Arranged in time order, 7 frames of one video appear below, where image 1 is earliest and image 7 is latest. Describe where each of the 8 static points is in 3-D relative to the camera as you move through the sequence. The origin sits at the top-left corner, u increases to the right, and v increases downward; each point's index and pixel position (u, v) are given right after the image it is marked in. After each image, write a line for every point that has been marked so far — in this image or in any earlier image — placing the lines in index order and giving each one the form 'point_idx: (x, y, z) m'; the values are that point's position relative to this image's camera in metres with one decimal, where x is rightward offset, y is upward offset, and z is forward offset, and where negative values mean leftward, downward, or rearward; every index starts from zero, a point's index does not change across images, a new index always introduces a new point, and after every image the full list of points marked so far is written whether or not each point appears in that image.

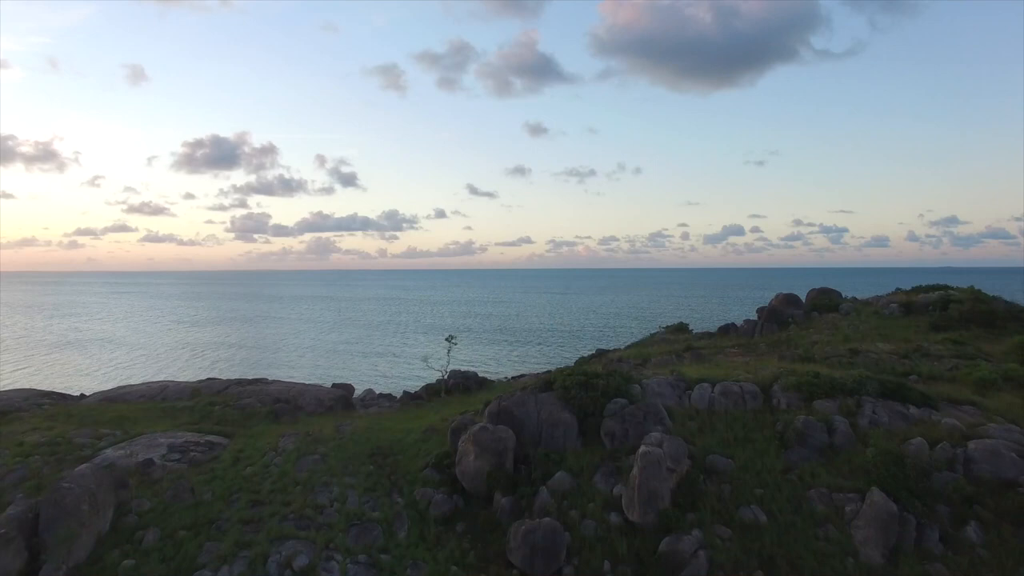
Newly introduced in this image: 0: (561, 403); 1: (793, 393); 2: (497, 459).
0: (+1.5, -3.4, +19.8) m
1: (+8.3, -3.1, +19.4) m
2: (-0.4, -4.7, +18.0) m
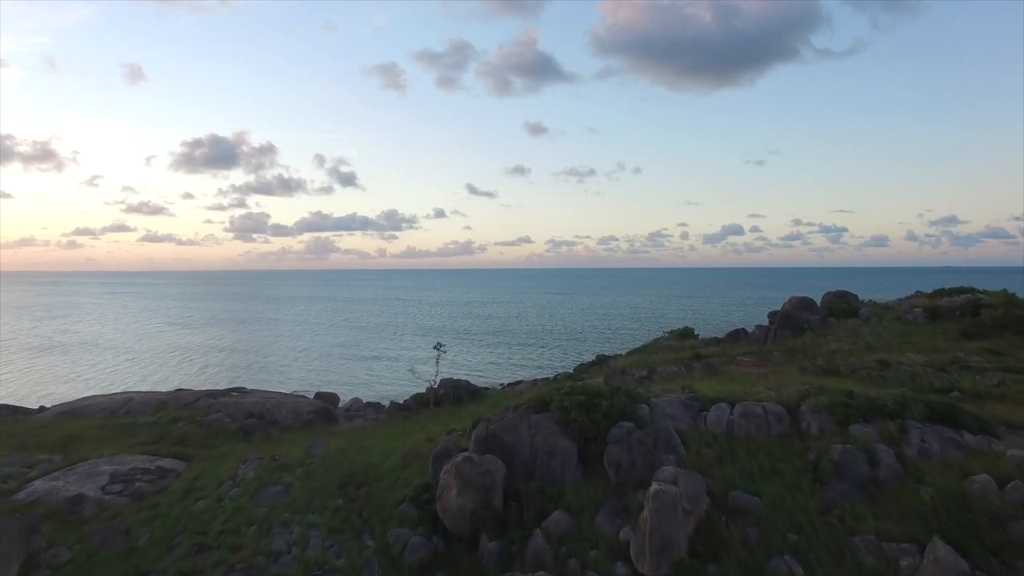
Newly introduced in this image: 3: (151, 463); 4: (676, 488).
0: (+1.2, -3.6, +17.3) m
1: (+8.0, -3.3, +16.9) m
2: (-0.7, -4.9, +15.4) m
3: (-10.6, -5.1, +19.4) m
4: (+3.4, -4.2, +13.9) m
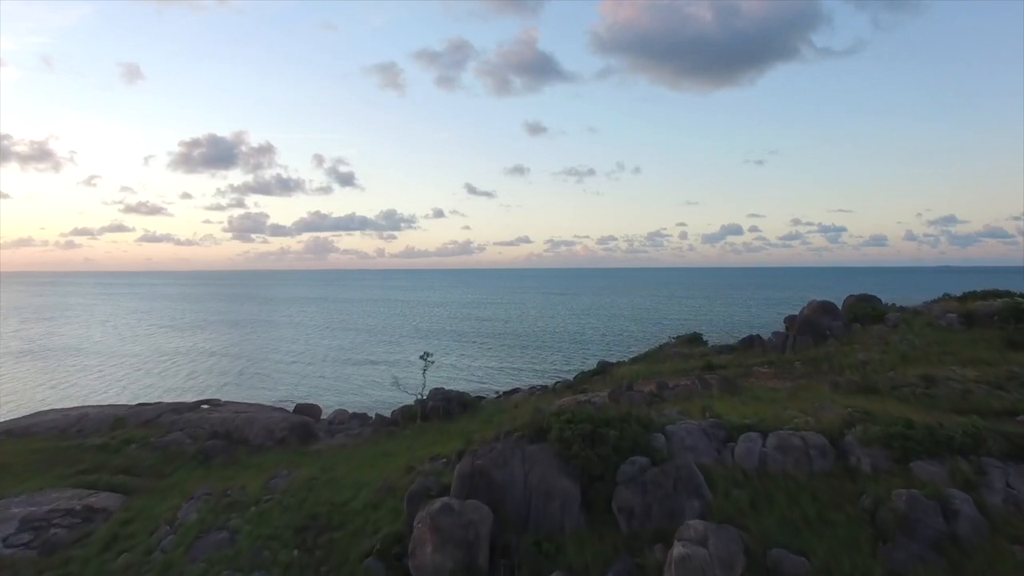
0: (+1.0, -3.8, +14.4) m
1: (+7.8, -3.4, +14.0) m
2: (-0.9, -5.0, +12.6) m
3: (-10.8, -5.3, +16.5) m
4: (+3.2, -4.4, +11.0) m
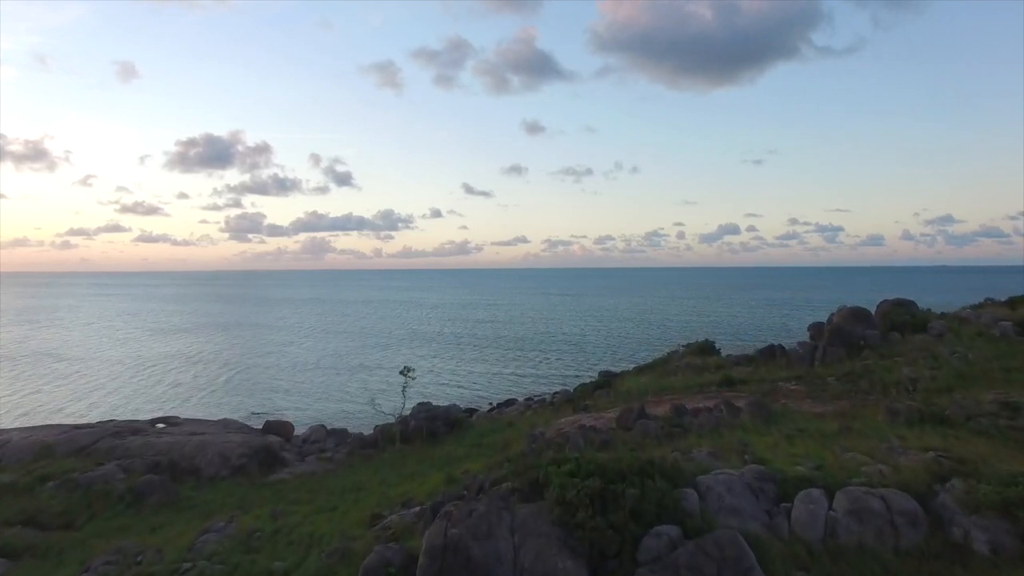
0: (+0.7, -4.0, +10.7) m
1: (+7.5, -3.6, +10.4) m
2: (-1.1, -5.2, +8.9) m
3: (-11.1, -5.5, +12.8) m
4: (+3.0, -4.6, +7.4) m
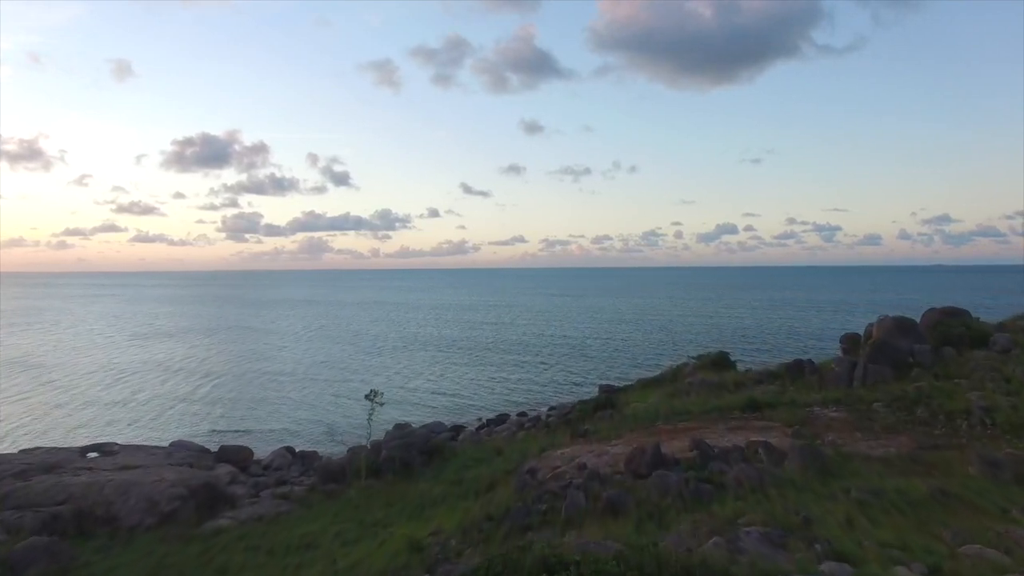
0: (+0.3, -4.3, +6.6) m
1: (+7.1, -3.9, +6.3) m
2: (-1.5, -5.5, +4.7) m
3: (-11.5, -5.8, +8.6) m
4: (+2.6, -4.8, +3.2) m
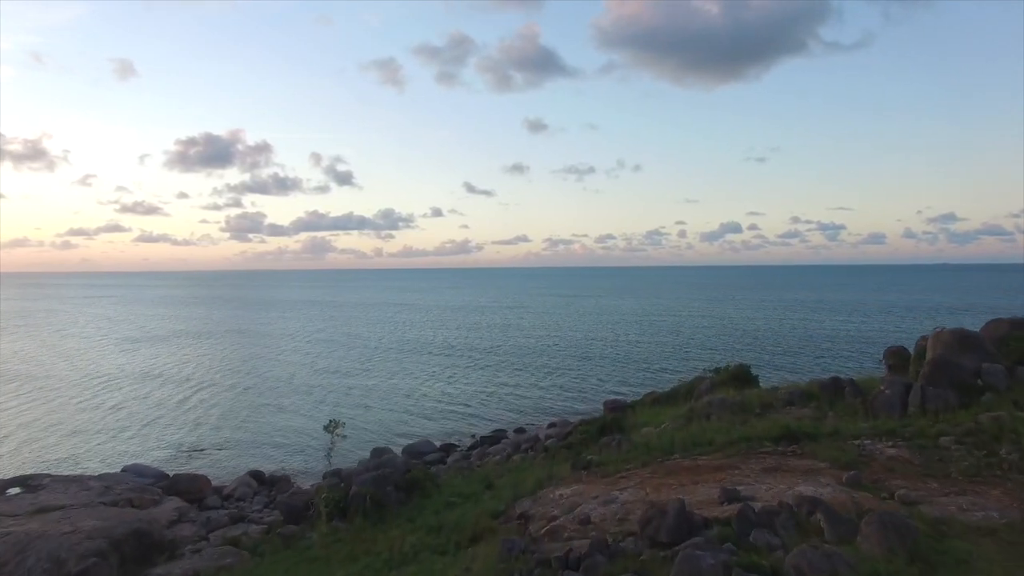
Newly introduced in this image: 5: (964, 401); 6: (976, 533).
0: (-0.1, -4.5, +2.8) m
1: (+6.7, -4.2, +2.4) m
2: (-2.0, -5.8, +1.0) m
3: (-11.9, -6.1, +4.9) m
4: (+2.2, -5.1, -0.6) m
5: (+13.1, -3.2, +19.1) m
6: (+7.9, -4.2, +11.2) m
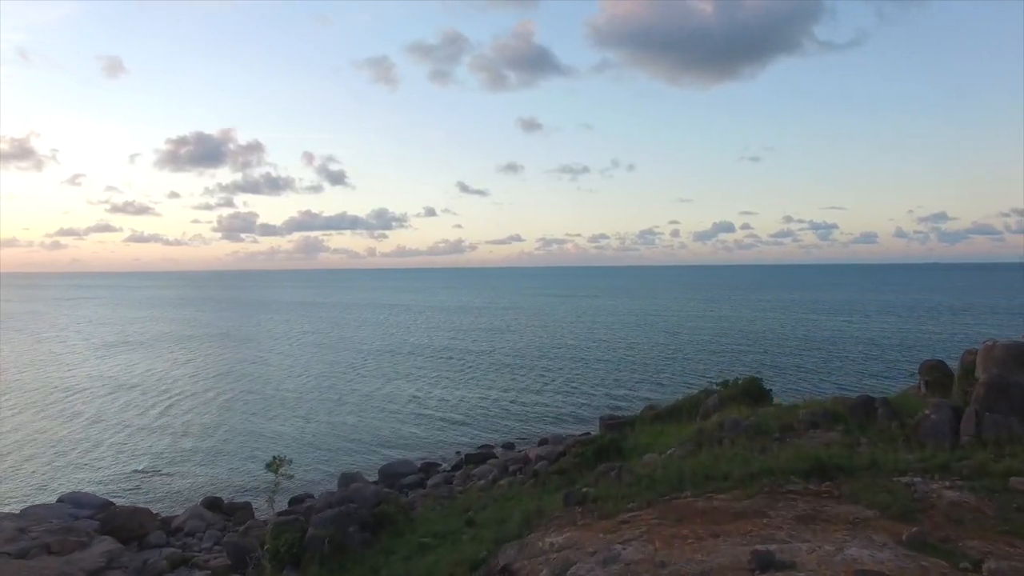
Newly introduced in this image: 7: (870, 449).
0: (-0.4, -4.8, -0.4) m
1: (+6.4, -4.4, -0.7) m
2: (-2.2, -6.0, -2.2) m
3: (-12.2, -6.3, +1.7) m
4: (+1.9, -5.3, -3.7) m
5: (+12.6, -3.4, +16.1) m
6: (+7.5, -4.4, +8.1) m
7: (+9.7, -4.3, +17.8) m
